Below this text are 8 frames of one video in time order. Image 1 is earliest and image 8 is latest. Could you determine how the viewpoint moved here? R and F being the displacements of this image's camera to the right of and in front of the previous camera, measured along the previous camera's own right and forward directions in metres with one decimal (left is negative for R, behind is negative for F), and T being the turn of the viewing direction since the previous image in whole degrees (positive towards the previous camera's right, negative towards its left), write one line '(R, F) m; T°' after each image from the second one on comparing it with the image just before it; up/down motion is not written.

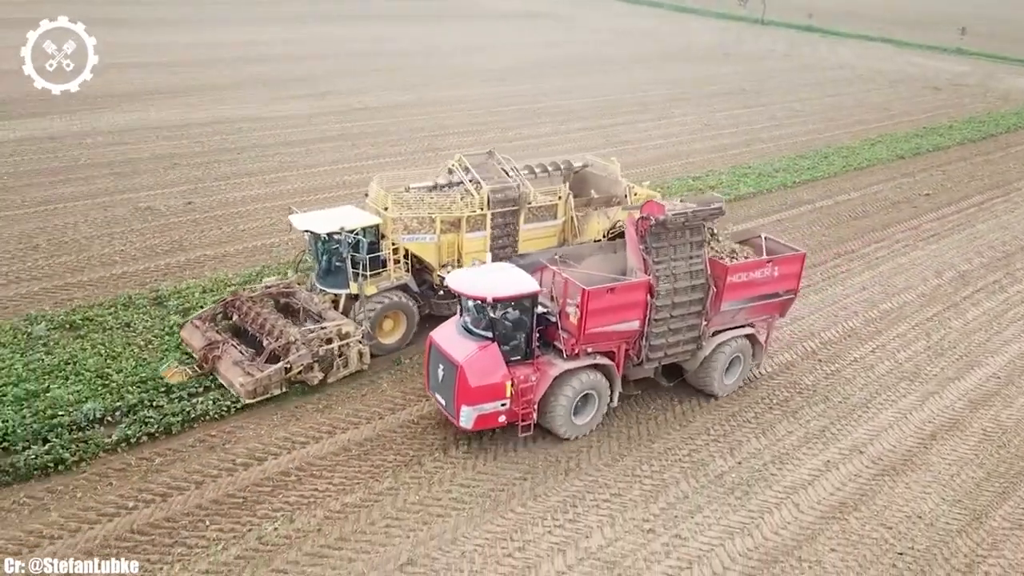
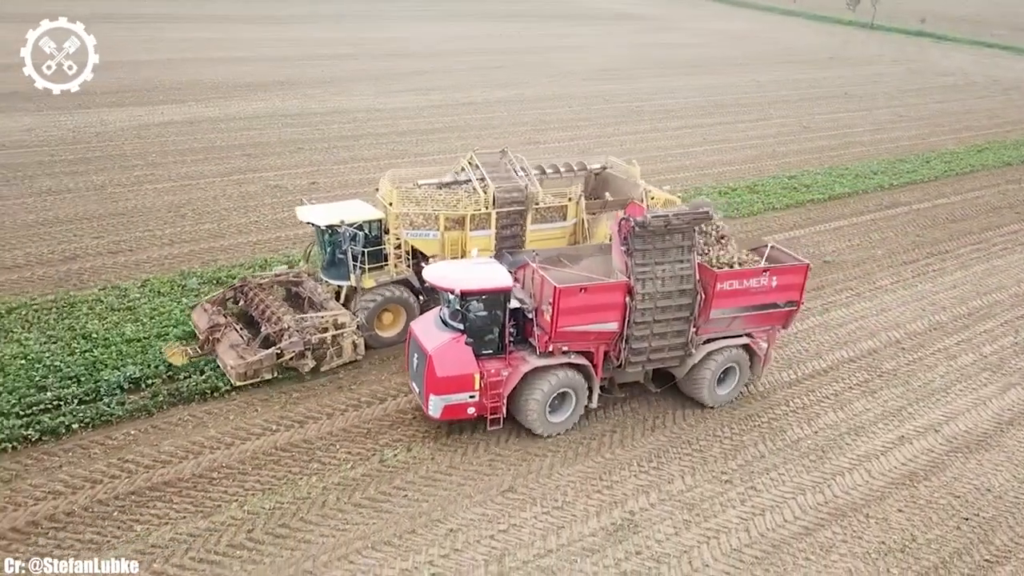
(+1.1, -0.1) m; -6°
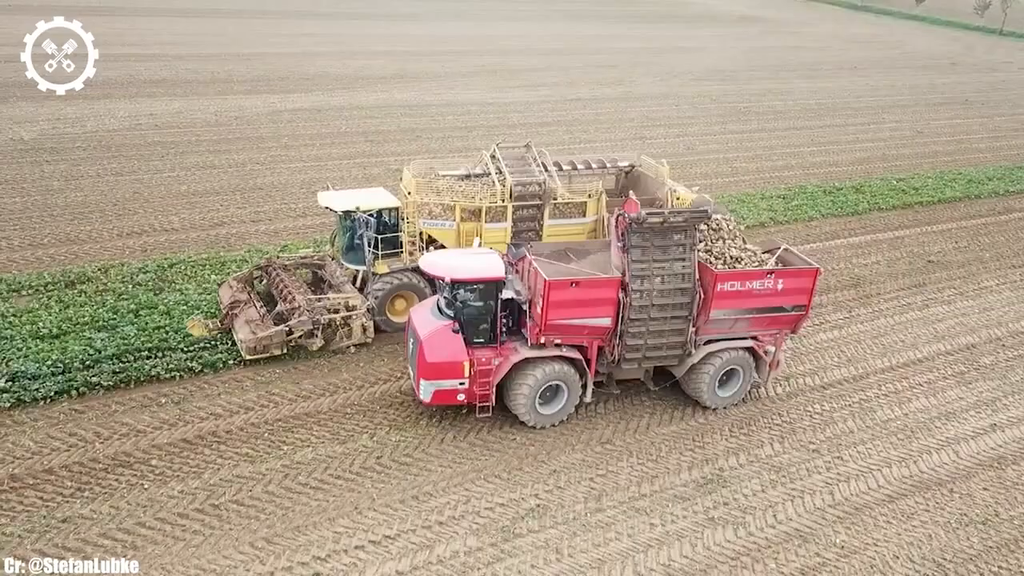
(+1.0, -0.1) m; -6°
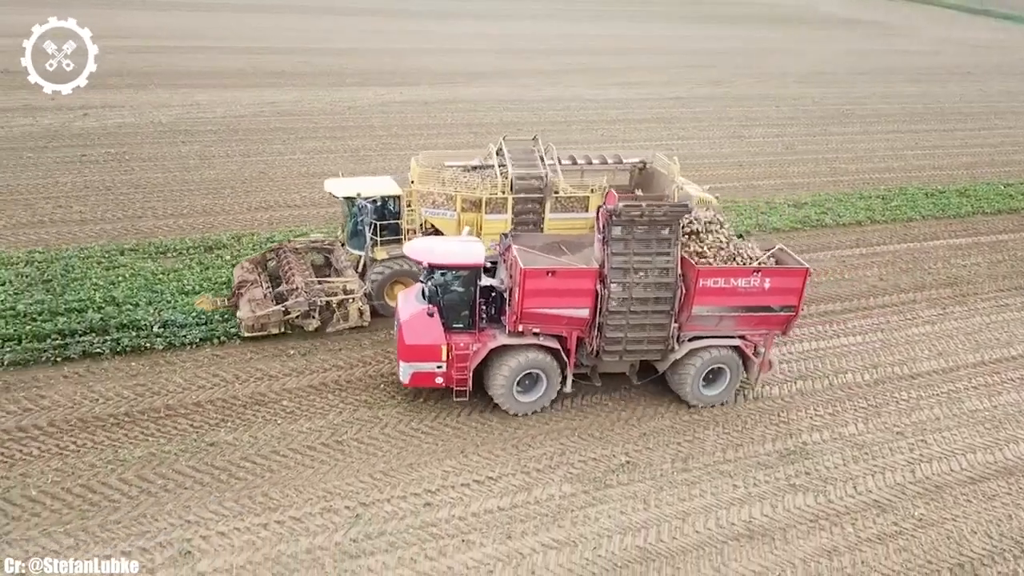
(+1.1, -0.2) m; -5°
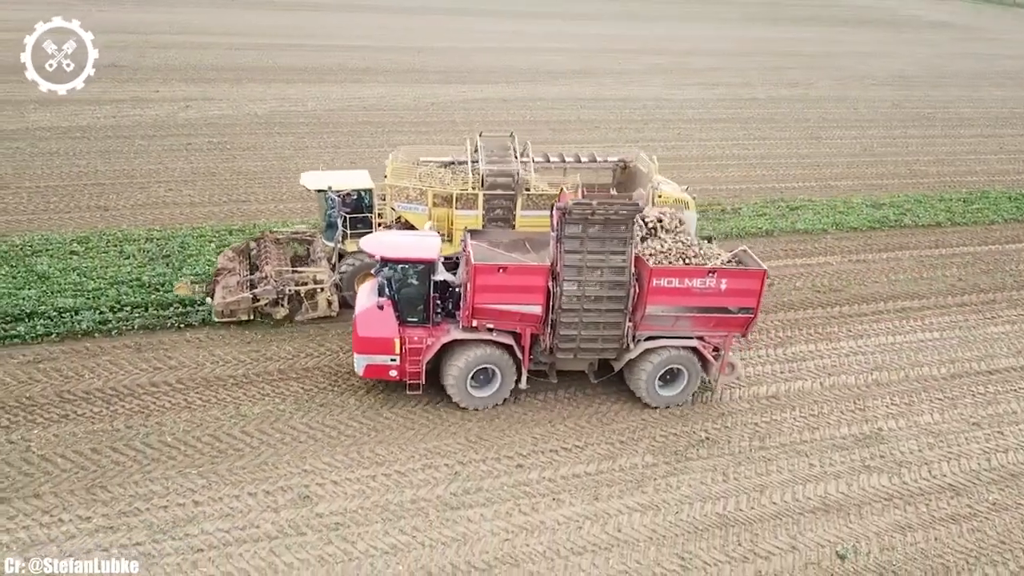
(+1.2, 0.0) m; -4°
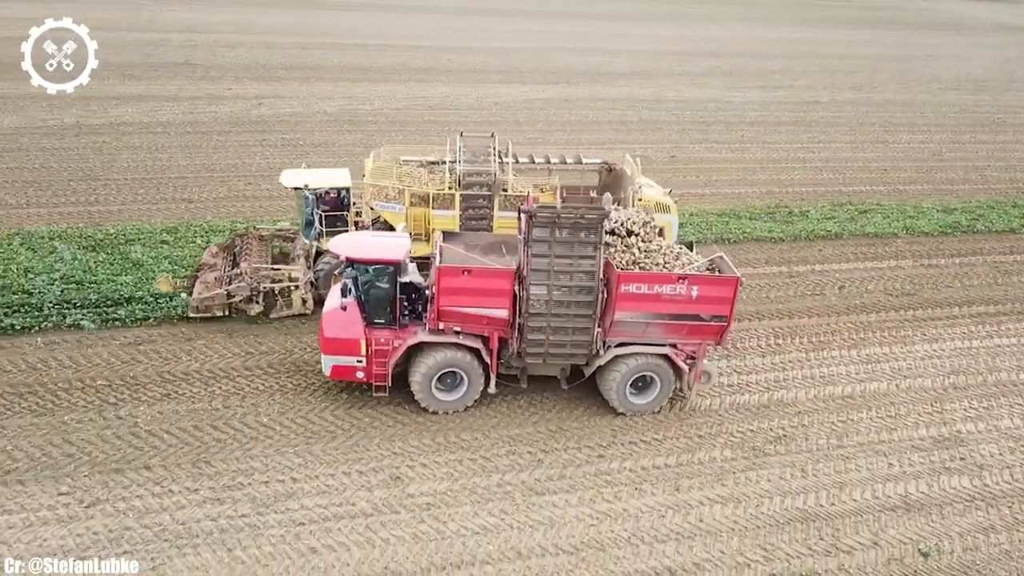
(+0.9, +0.1) m; -4°
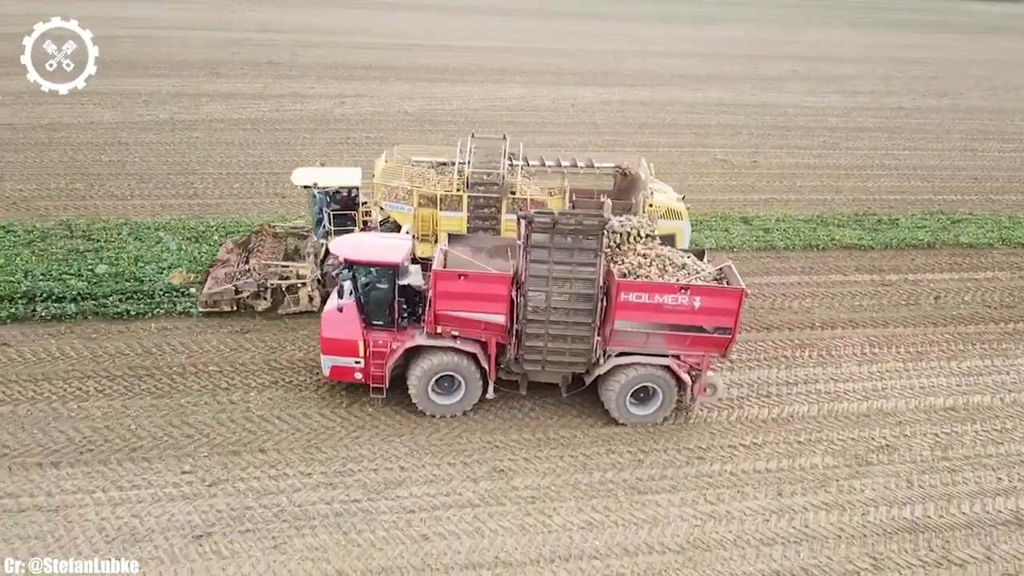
(+0.7, +0.2) m; -4°
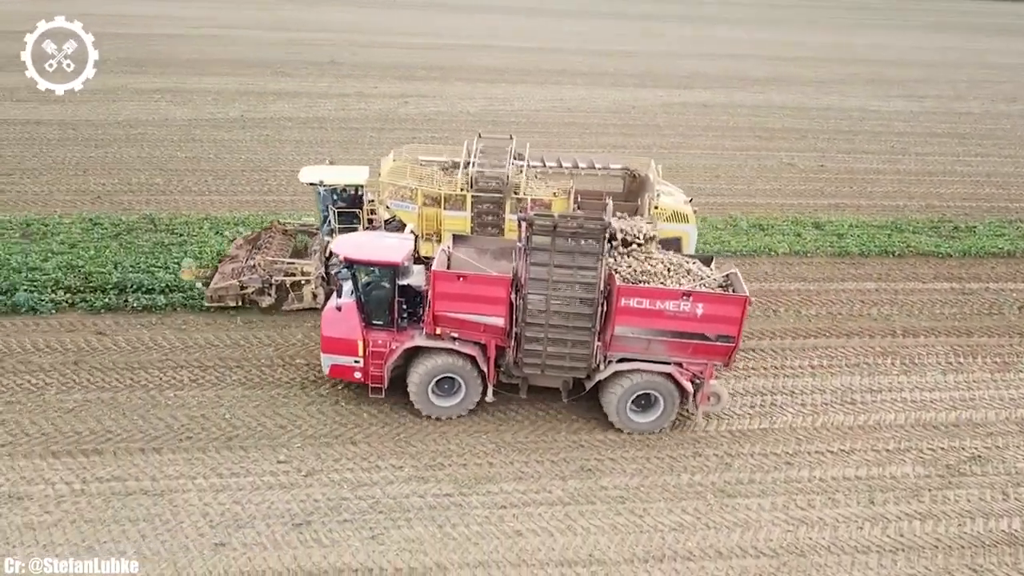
(+0.6, +0.1) m; -3°
